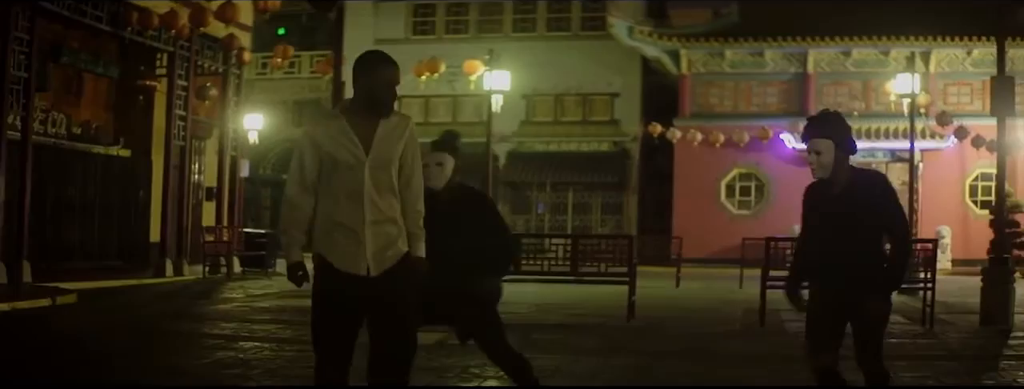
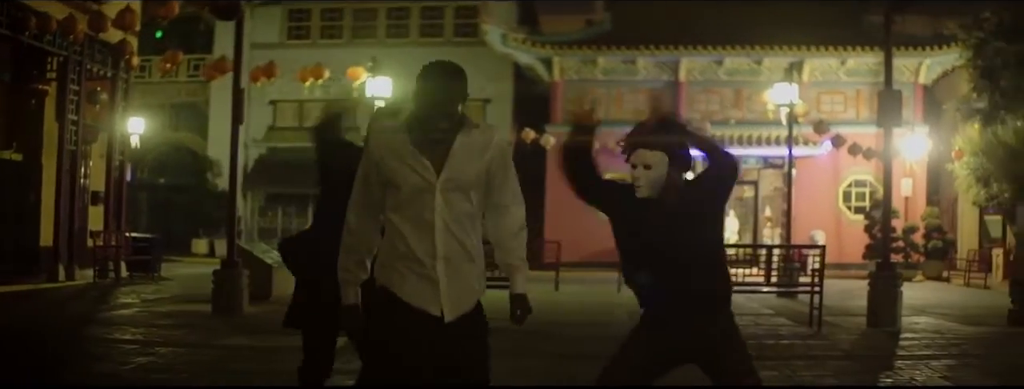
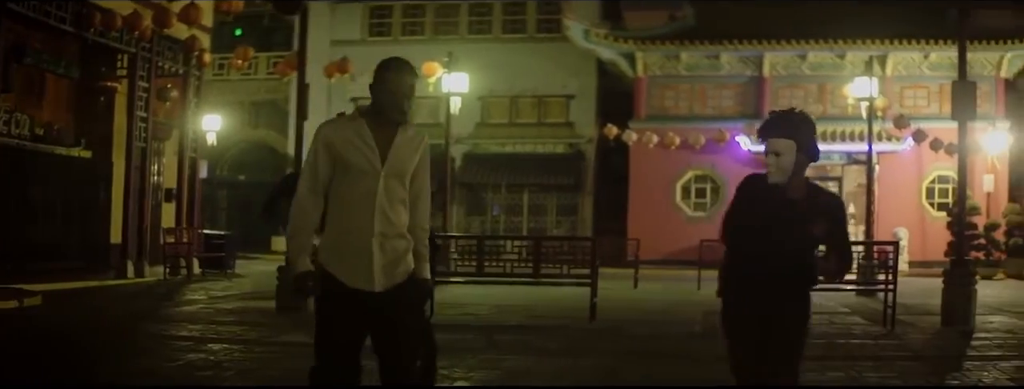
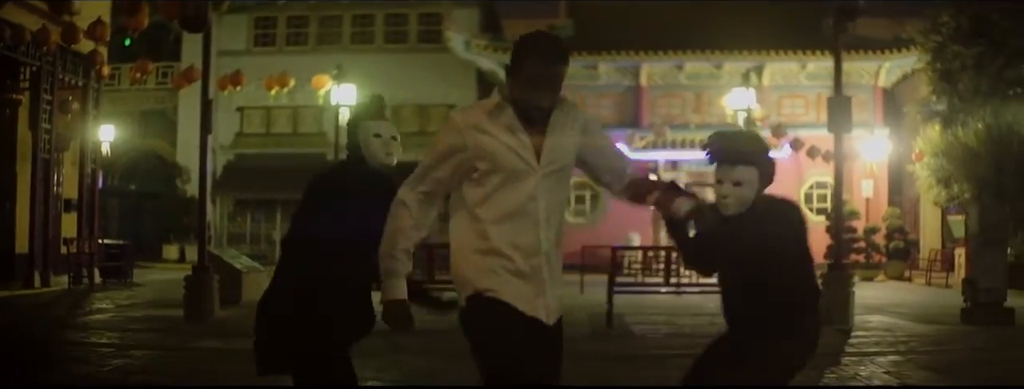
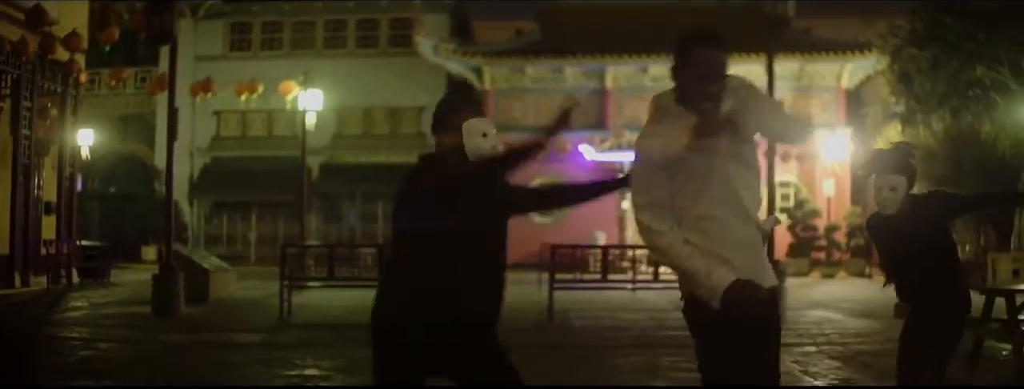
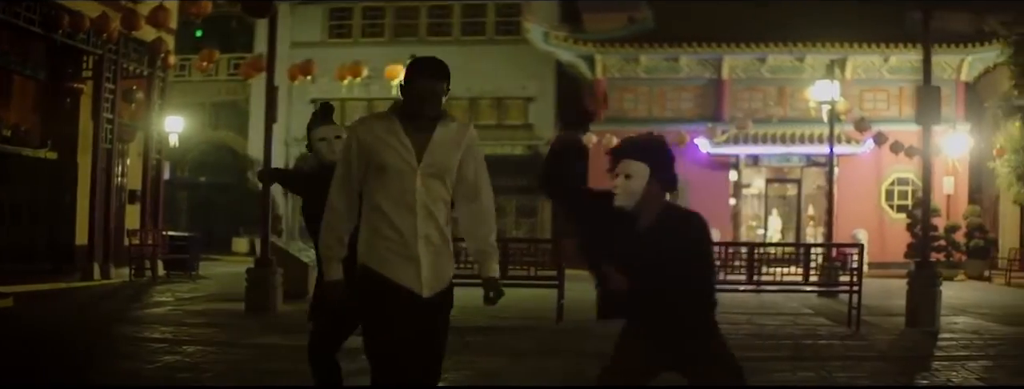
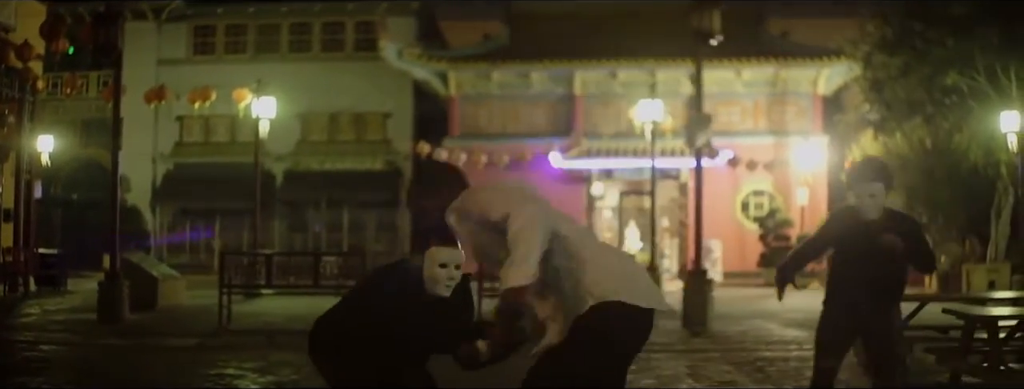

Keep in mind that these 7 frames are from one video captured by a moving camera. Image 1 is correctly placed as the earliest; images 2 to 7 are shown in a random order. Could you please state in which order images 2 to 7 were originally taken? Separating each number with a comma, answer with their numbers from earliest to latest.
3, 6, 2, 4, 5, 7
